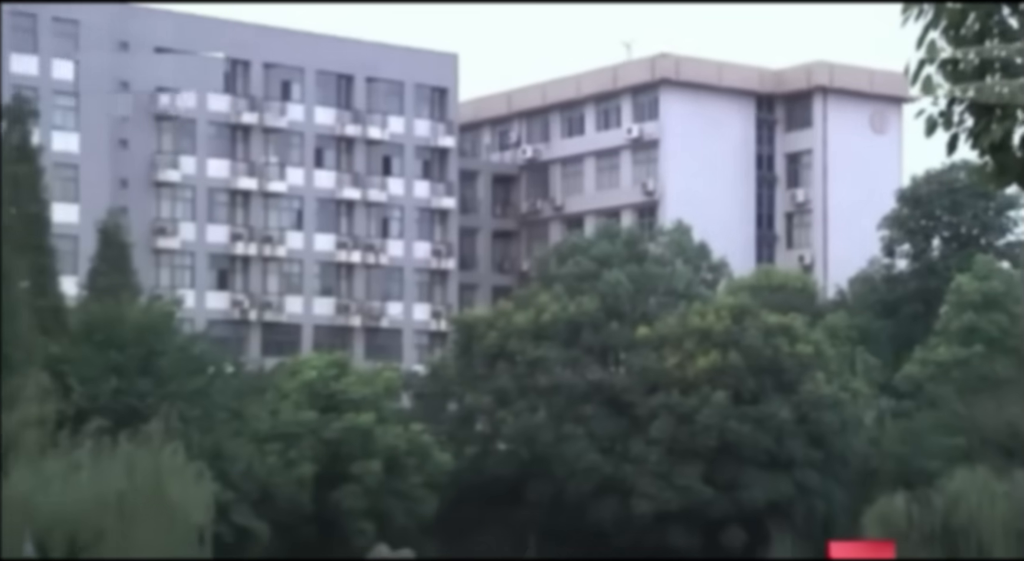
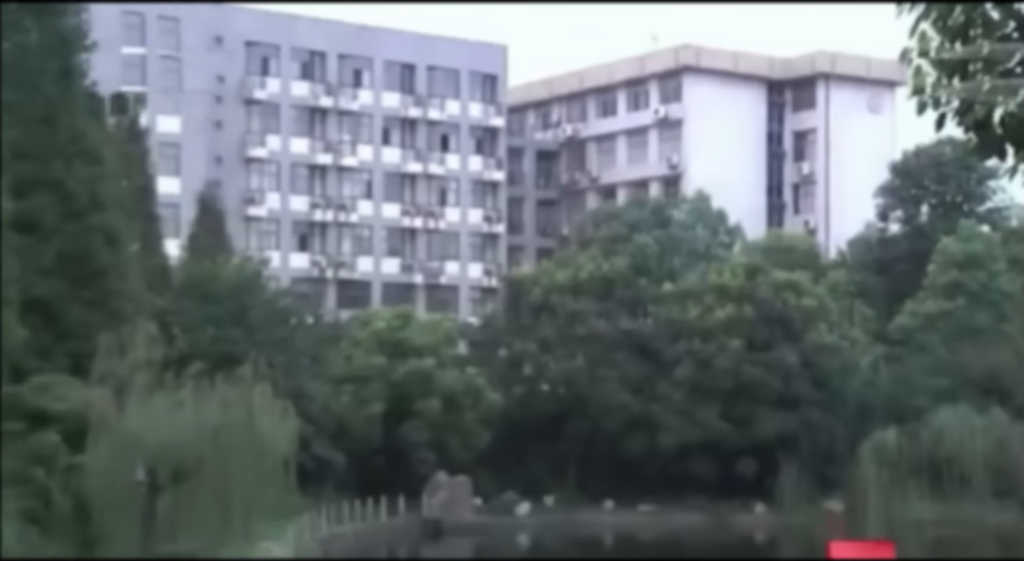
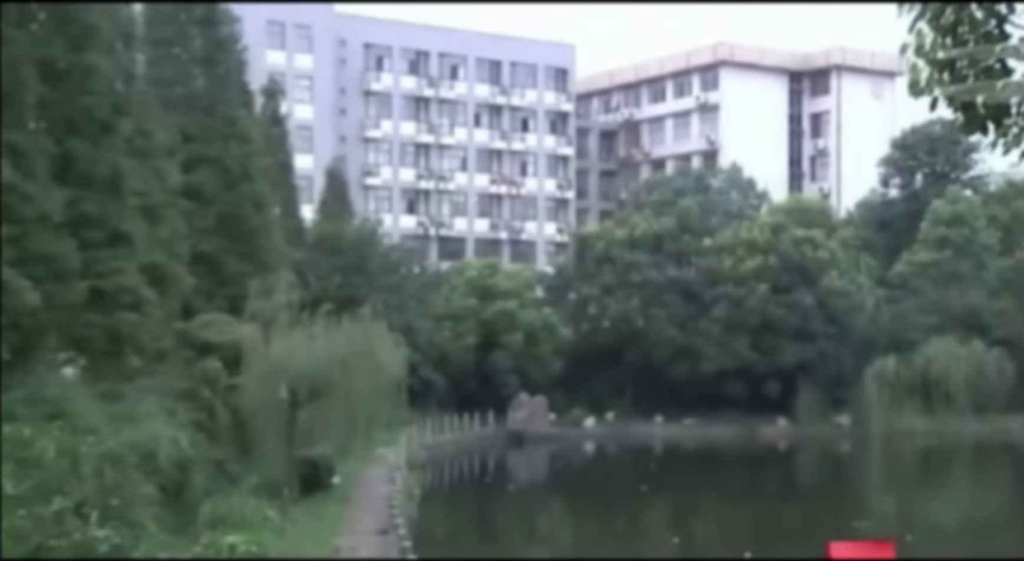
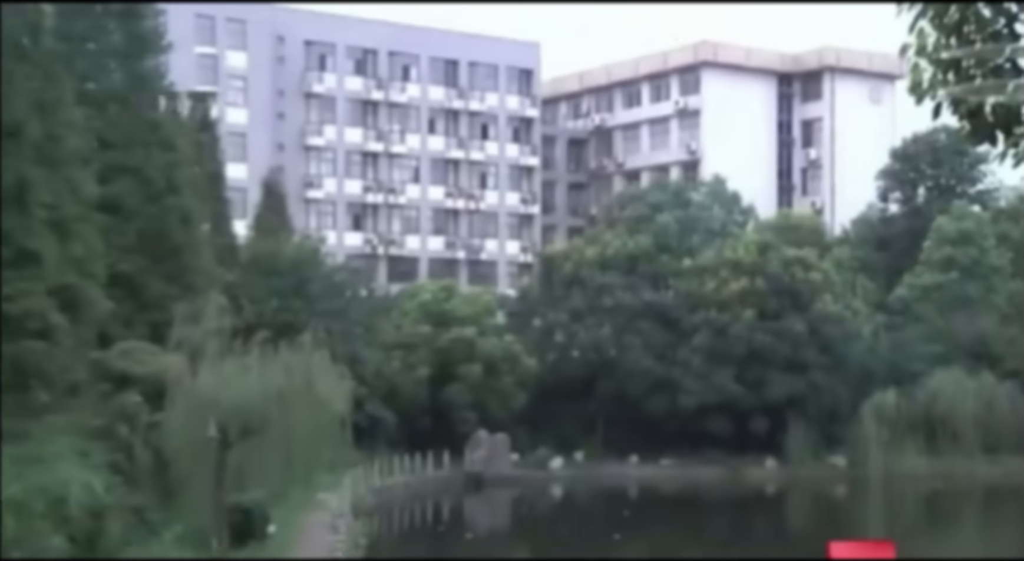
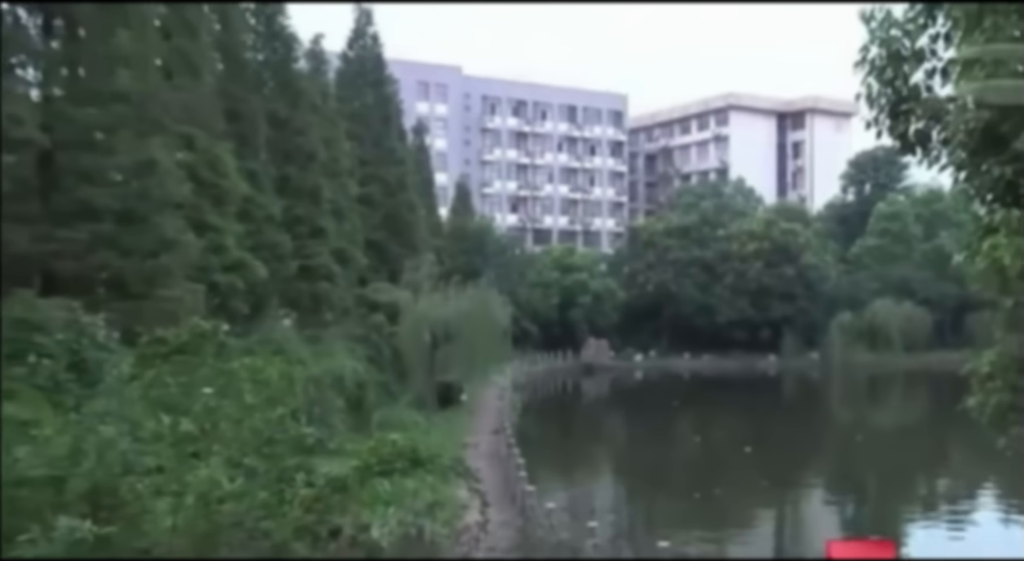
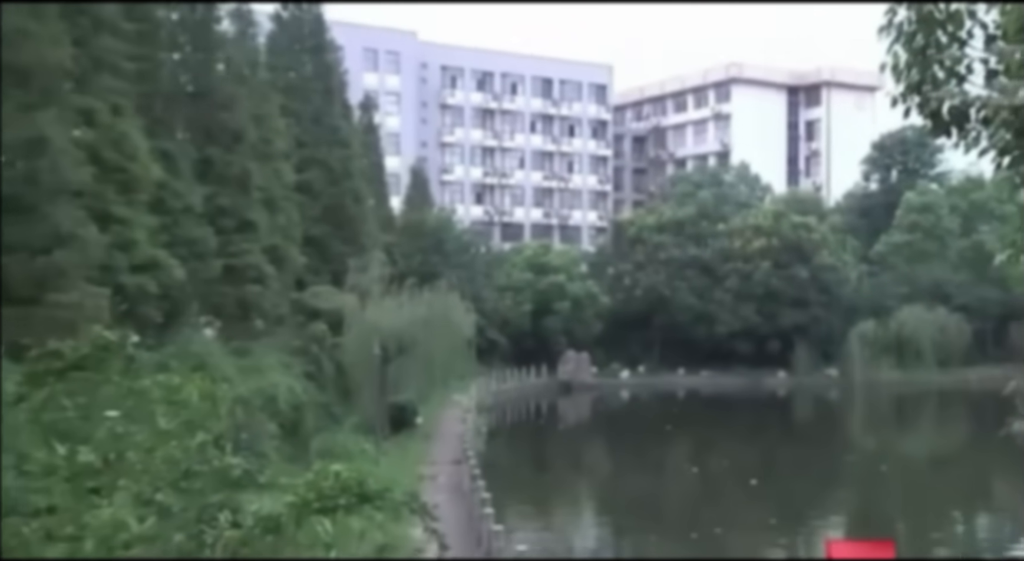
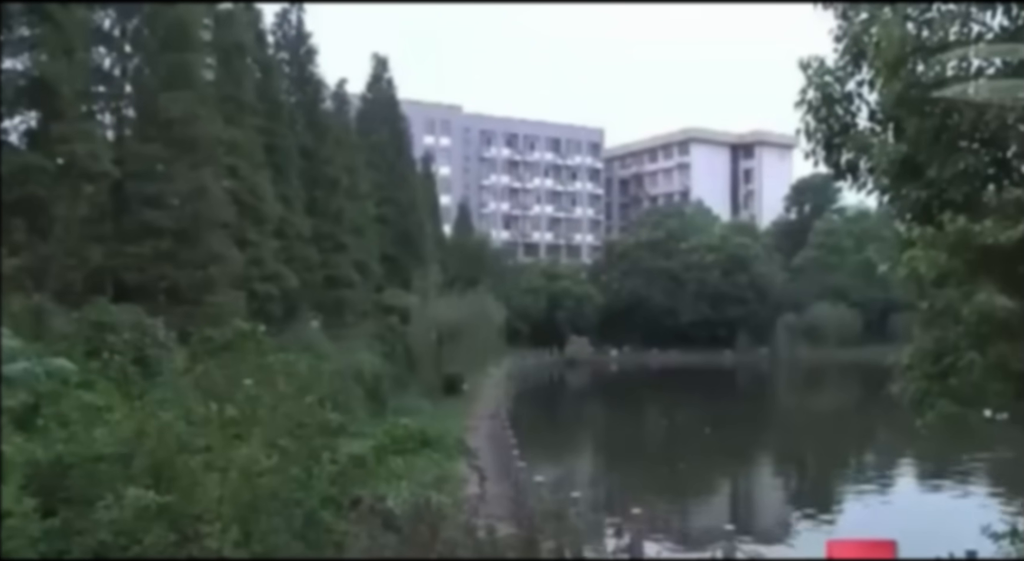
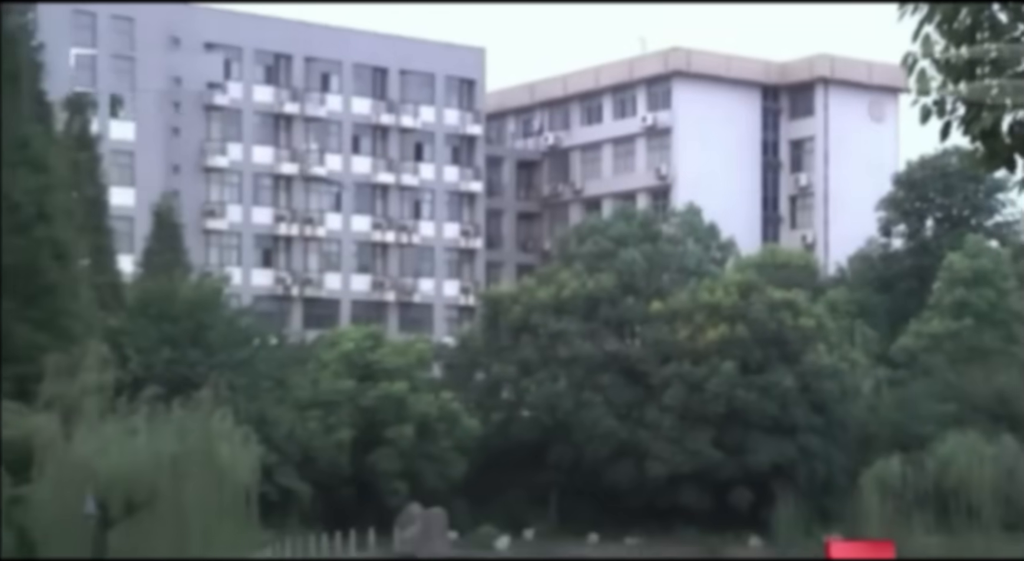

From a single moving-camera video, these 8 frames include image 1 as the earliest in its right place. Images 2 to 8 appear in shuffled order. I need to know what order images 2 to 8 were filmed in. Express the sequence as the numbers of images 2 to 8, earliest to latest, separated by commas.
8, 2, 4, 3, 6, 5, 7
